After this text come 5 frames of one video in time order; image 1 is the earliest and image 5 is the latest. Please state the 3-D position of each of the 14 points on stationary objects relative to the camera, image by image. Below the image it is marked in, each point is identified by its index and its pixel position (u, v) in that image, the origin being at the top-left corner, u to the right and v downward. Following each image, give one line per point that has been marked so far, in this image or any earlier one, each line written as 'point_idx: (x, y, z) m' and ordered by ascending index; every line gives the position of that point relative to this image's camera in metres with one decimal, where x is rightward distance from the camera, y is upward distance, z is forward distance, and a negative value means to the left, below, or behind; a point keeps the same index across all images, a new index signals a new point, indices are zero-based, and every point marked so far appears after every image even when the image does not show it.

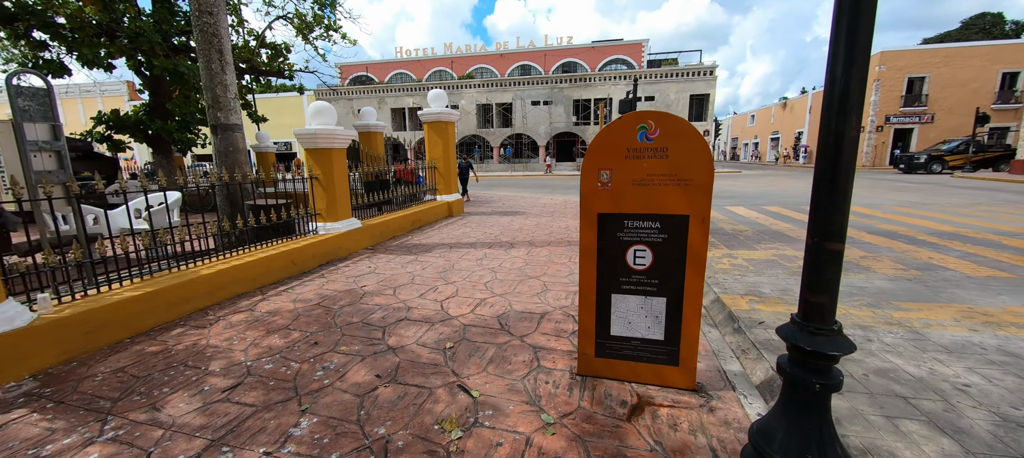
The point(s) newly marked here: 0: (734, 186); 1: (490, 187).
0: (+9.2, +1.9, +15.5) m
1: (-1.0, +2.0, +18.0) m
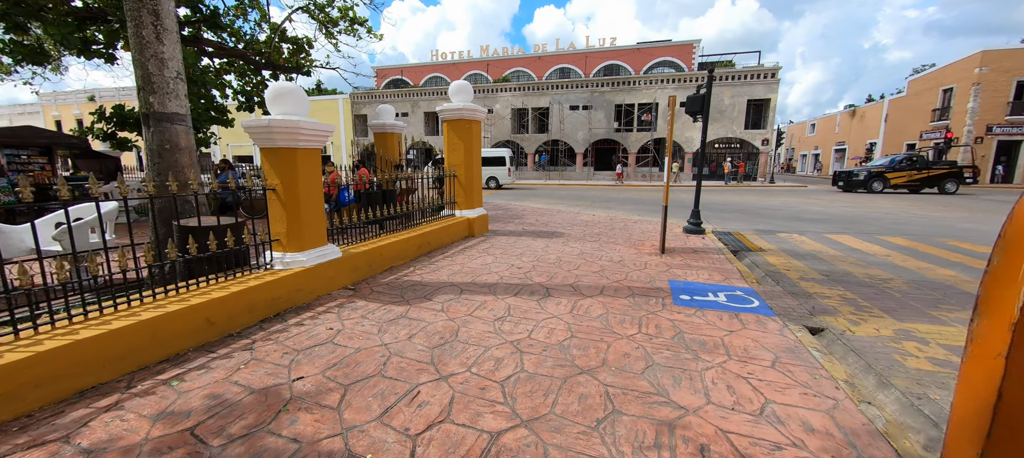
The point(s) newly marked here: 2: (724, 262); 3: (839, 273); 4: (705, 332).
0: (+10.4, +0.9, +12.9) m
1: (+0.5, +1.3, +16.2) m
2: (+3.1, -0.5, +5.4) m
3: (+4.2, -0.6, +4.7) m
4: (+1.6, -0.9, +3.1) m
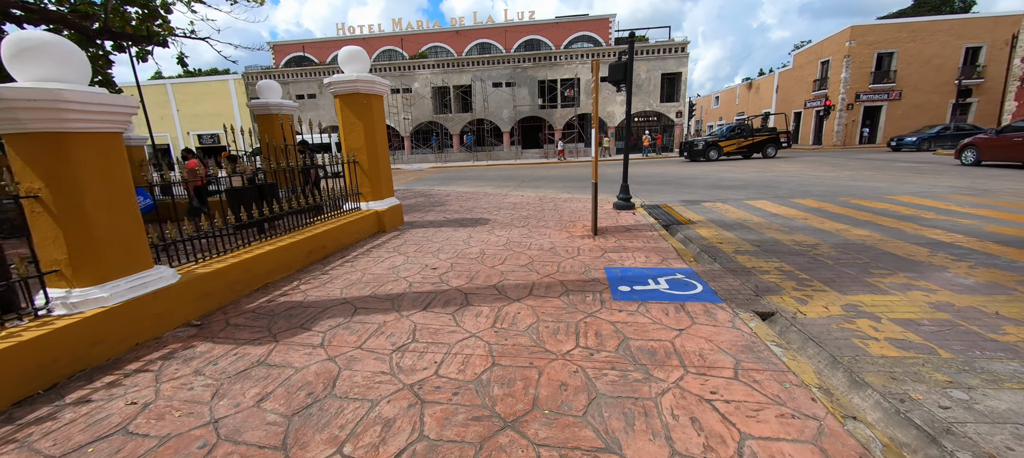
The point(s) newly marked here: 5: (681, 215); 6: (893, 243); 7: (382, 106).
0: (+7.8, +2.2, +13.6) m
1: (-2.6, +1.9, +15.2) m
2: (+2.0, -0.1, +5.0) m
3: (+3.2, -0.2, +4.6) m
4: (+1.0, -0.8, +2.6) m
5: (+2.9, +0.2, +6.4) m
6: (+4.4, -0.2, +4.3) m
7: (-2.2, +2.1, +6.1) m
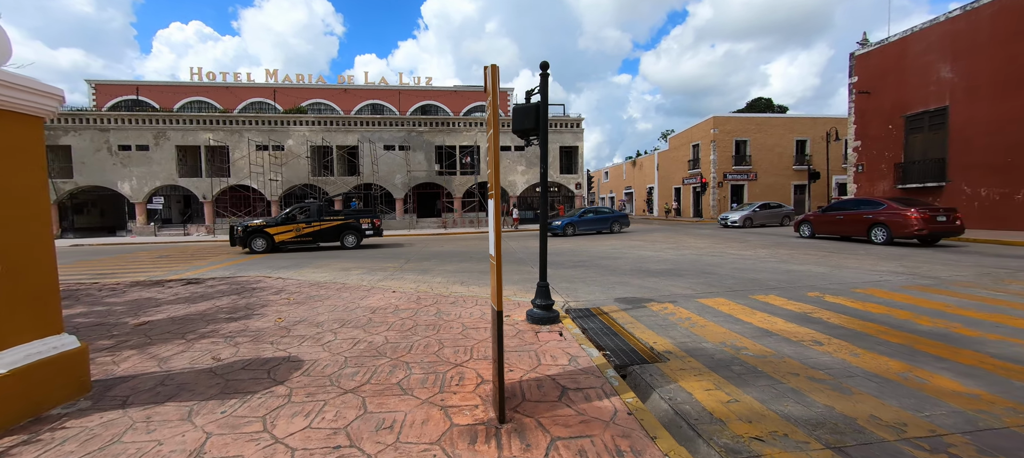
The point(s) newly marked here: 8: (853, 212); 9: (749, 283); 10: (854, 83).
0: (+4.2, -0.5, +12.3) m
1: (-6.3, -1.0, +11.2) m
2: (+0.8, -1.3, +2.3) m
3: (+2.1, -1.2, +2.2) m
4: (+0.4, -1.5, -0.3) m
5: (+1.3, -1.2, +4.0) m
6: (+3.3, -1.2, +2.3) m
7: (-3.6, +0.7, +2.7) m
8: (+10.9, +0.5, +11.9) m
9: (+4.1, -0.9, +6.2) m
10: (+15.7, +6.7, +17.1) m
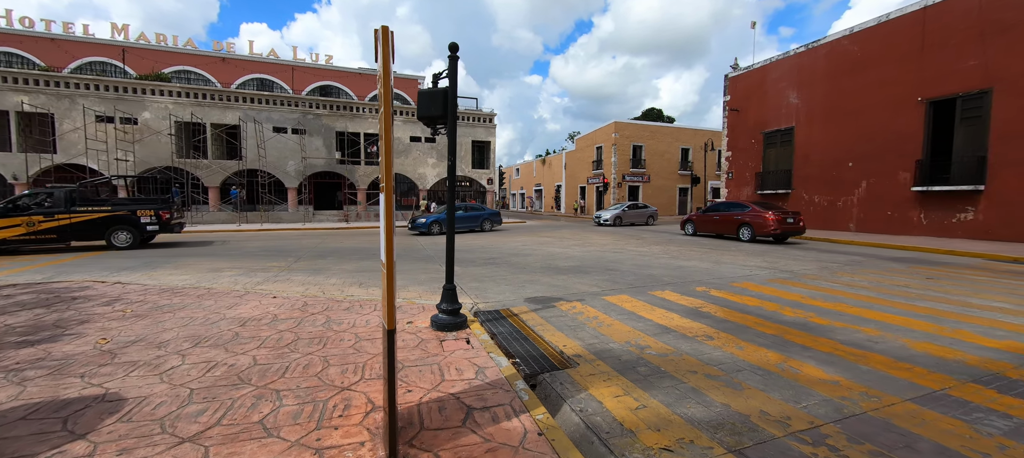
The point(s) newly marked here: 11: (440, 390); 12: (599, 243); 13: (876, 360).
0: (+1.2, -0.4, +12.6) m
1: (-8.7, -0.9, +9.1) m
2: (+0.2, -1.3, +2.1) m
3: (+1.5, -1.3, +2.3) m
4: (+0.5, -1.5, -0.6) m
5: (+0.3, -1.2, +3.8) m
6: (+2.7, -1.2, +2.6) m
7: (-4.2, +0.7, +1.4) m
8: (+7.9, +0.6, +13.7) m
9: (+2.5, -0.9, +6.7) m
10: (+11.4, +6.8, +19.9) m
11: (-0.6, -1.2, +2.9) m
12: (+2.8, -0.5, +11.9) m
13: (+3.0, -1.2, +3.2) m
